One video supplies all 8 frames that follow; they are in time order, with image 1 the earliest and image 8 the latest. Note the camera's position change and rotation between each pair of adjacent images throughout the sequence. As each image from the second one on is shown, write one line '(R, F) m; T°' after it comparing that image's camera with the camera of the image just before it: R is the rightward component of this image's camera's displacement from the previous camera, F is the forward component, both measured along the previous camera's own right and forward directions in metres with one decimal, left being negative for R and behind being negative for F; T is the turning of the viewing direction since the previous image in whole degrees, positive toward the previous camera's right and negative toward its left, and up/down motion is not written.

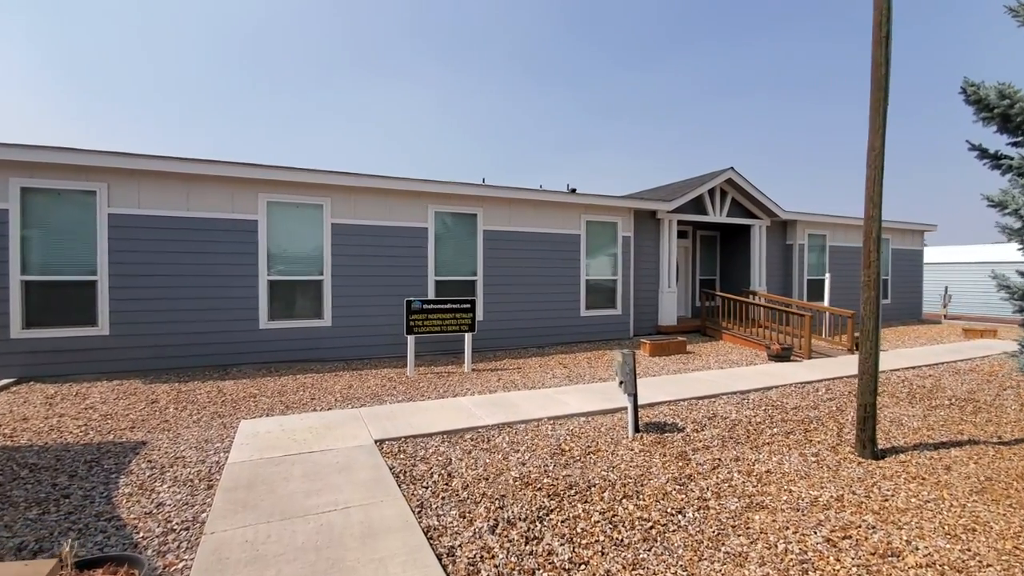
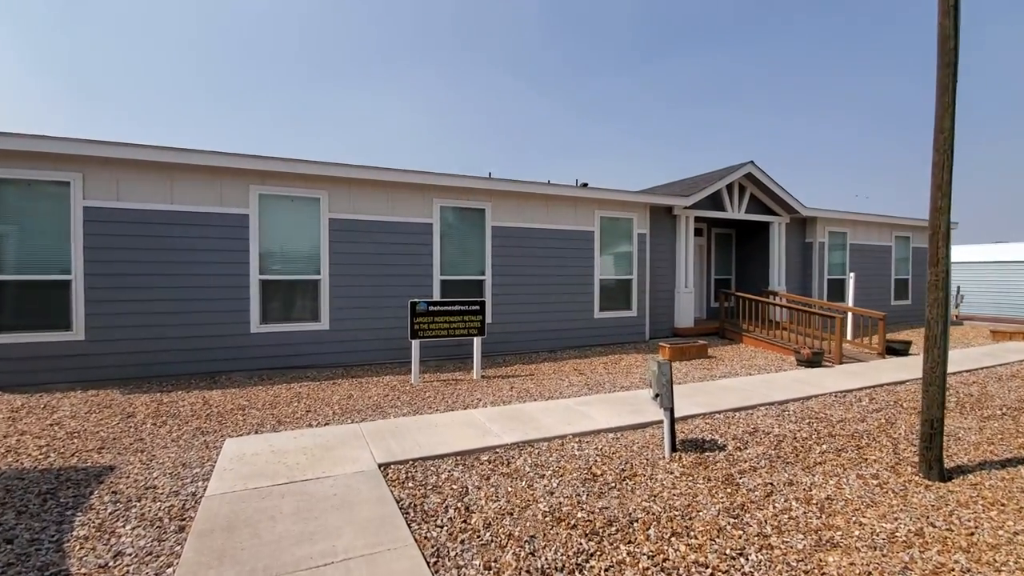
(-0.2, +0.6) m; 0°
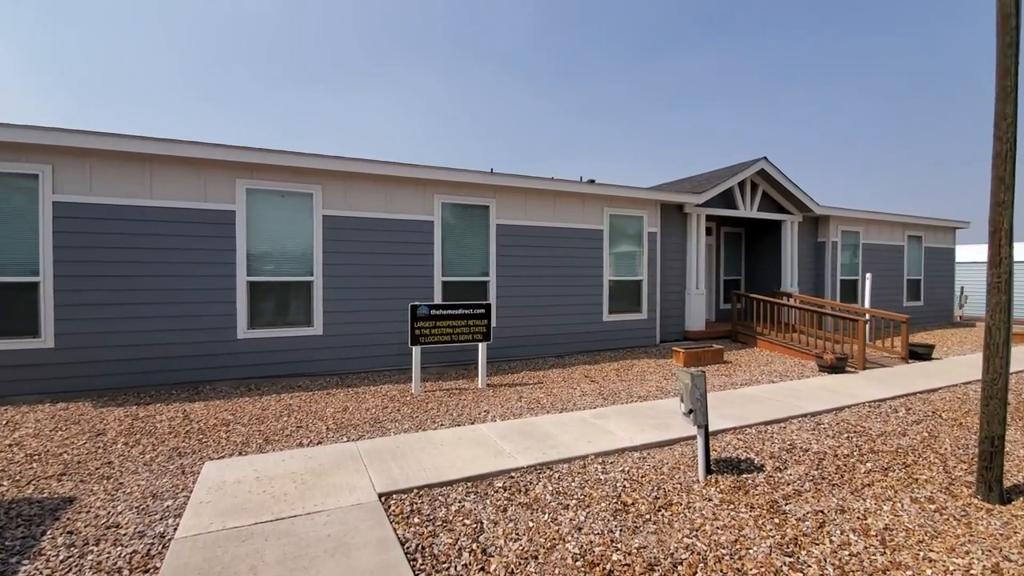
(-0.2, +0.5) m; +1°
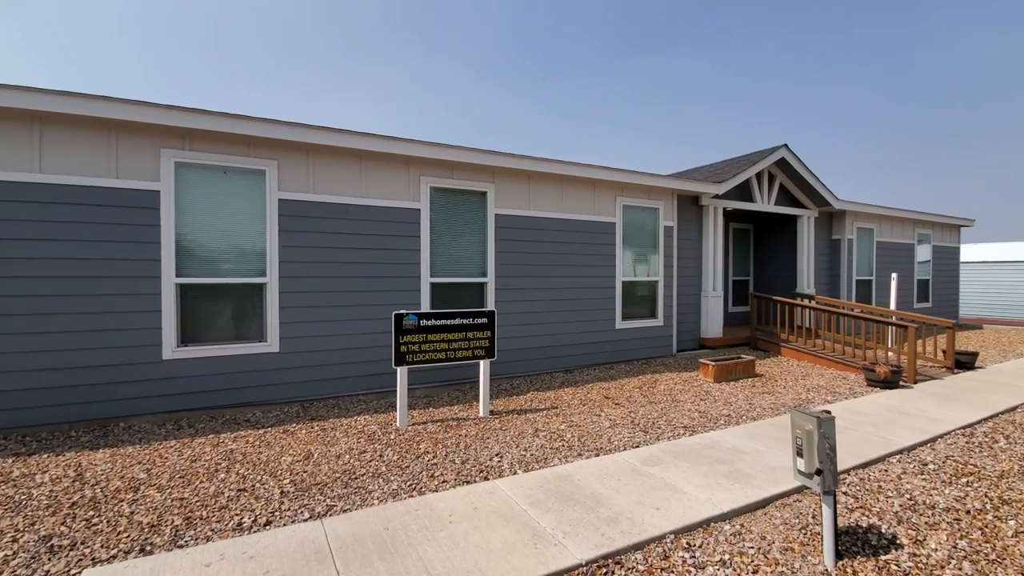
(-0.4, +1.3) m; +3°
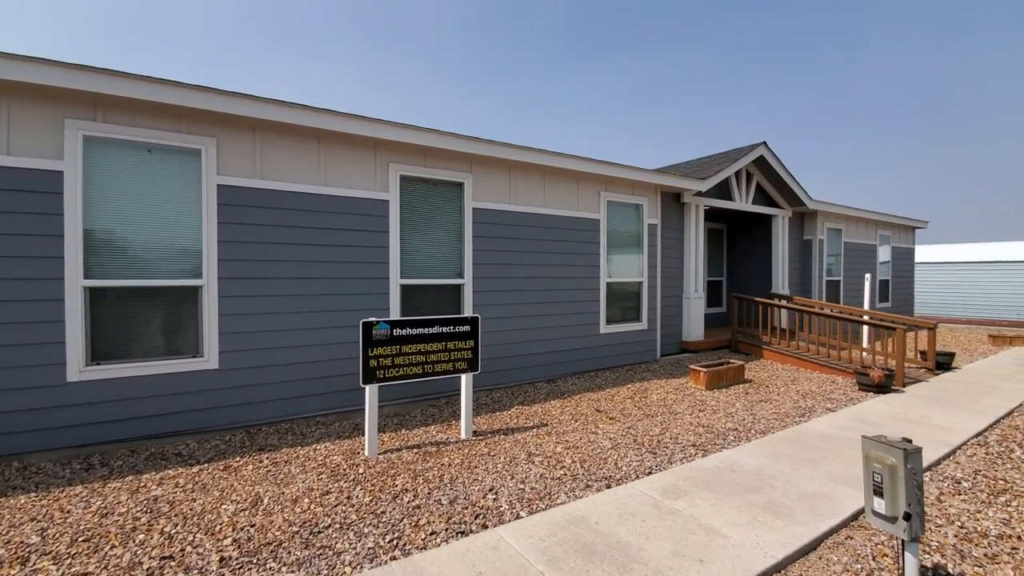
(-0.3, +0.6) m; +5°
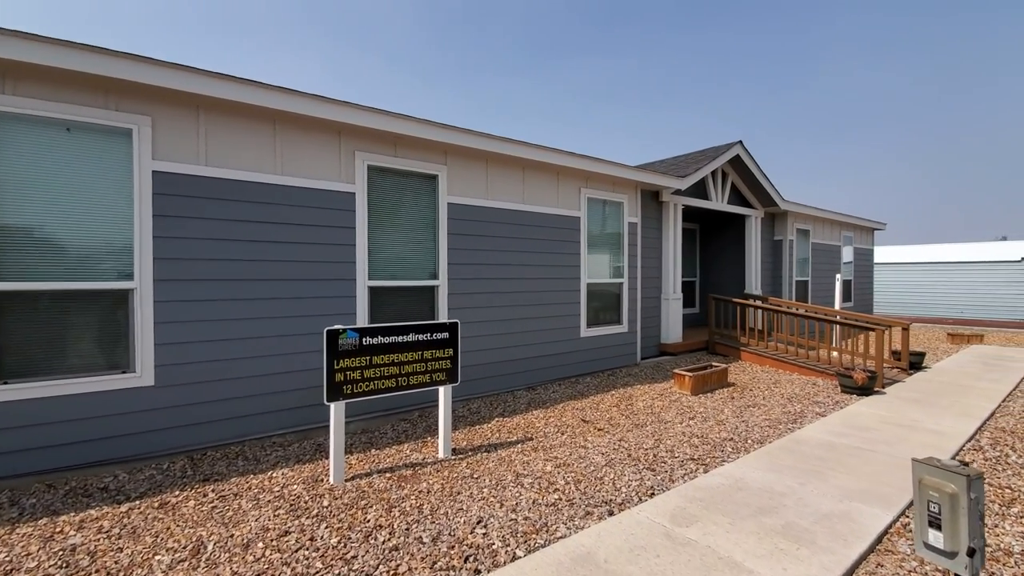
(-0.2, +0.4) m; +4°
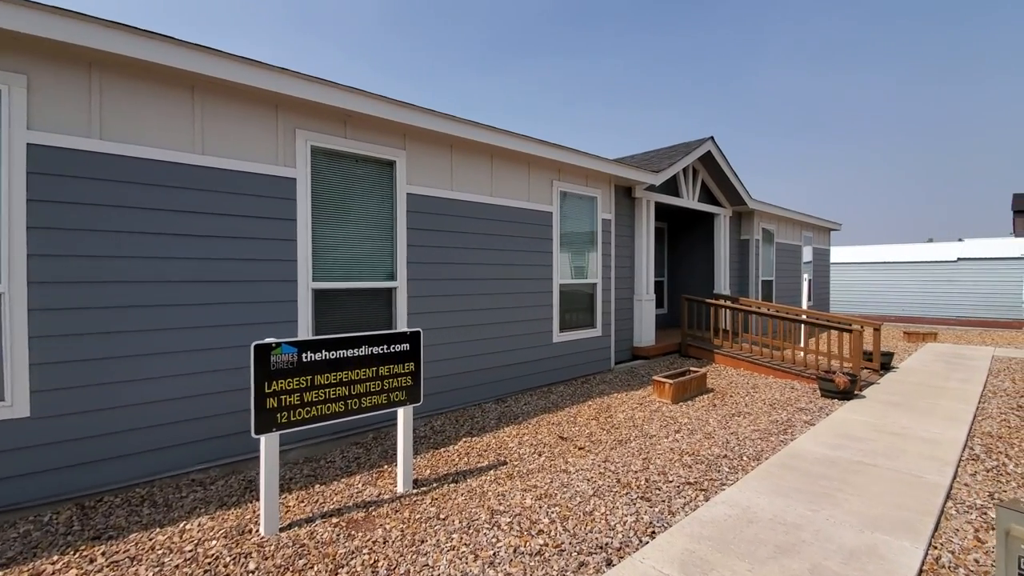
(-0.1, +0.6) m; +5°
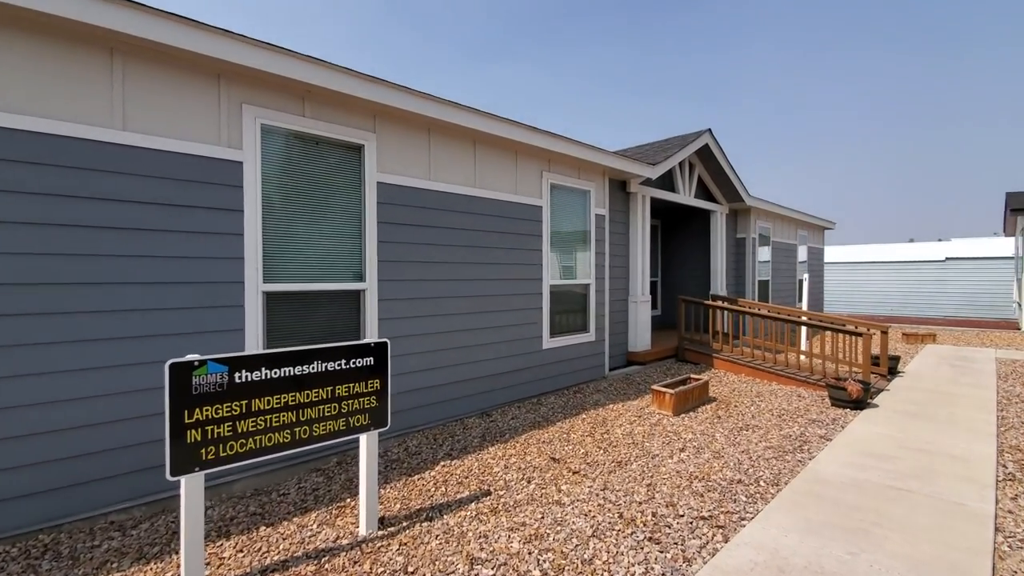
(0.0, +0.5) m; +1°
